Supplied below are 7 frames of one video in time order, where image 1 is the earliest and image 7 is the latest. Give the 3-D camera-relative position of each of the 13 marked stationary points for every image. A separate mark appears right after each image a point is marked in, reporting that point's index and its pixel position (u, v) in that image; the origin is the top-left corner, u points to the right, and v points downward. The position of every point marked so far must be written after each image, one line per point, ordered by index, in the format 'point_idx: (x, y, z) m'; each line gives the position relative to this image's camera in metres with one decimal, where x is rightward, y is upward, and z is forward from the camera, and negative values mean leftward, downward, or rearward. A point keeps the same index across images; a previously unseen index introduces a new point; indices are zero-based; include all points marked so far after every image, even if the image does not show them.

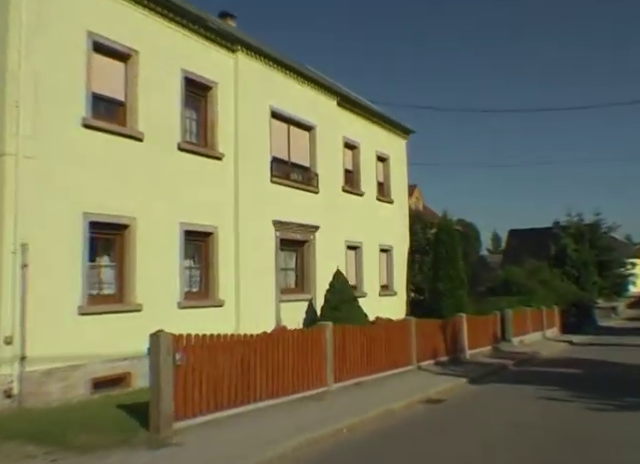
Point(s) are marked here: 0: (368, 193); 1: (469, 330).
0: (+1.8, +1.5, +19.1) m
1: (+5.0, -3.2, +16.9) m
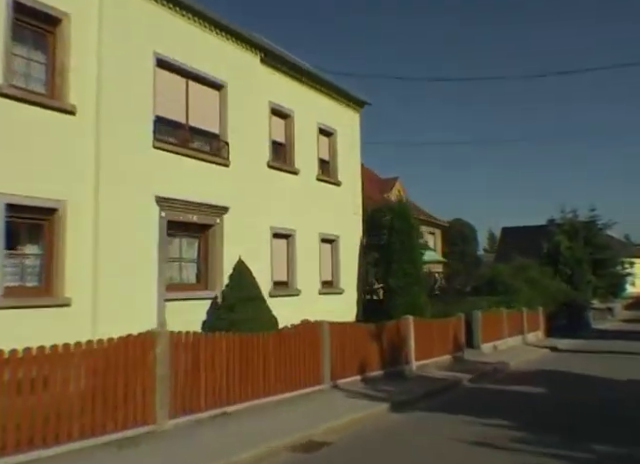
0: (-0.4, +1.9, +16.0) m
1: (+2.8, -2.8, +13.8) m
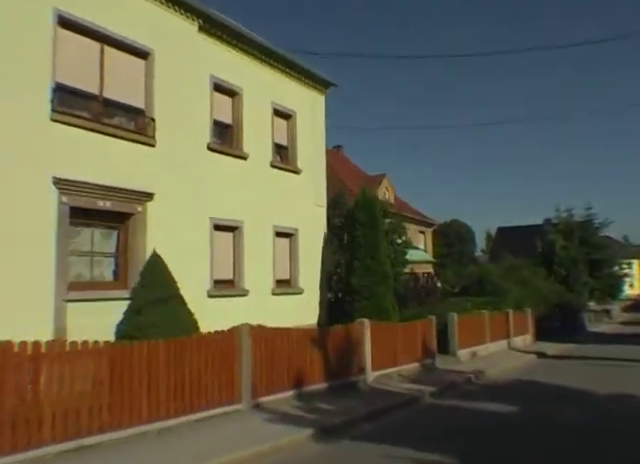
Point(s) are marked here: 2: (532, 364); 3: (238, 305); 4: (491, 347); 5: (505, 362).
0: (-1.8, +2.1, +14.3) m
1: (+1.5, -2.6, +12.1) m
2: (+7.1, -4.5, +17.2) m
3: (-2.2, -1.9, +13.4) m
4: (+6.4, -4.3, +19.3) m
5: (+6.1, -4.3, +17.0) m
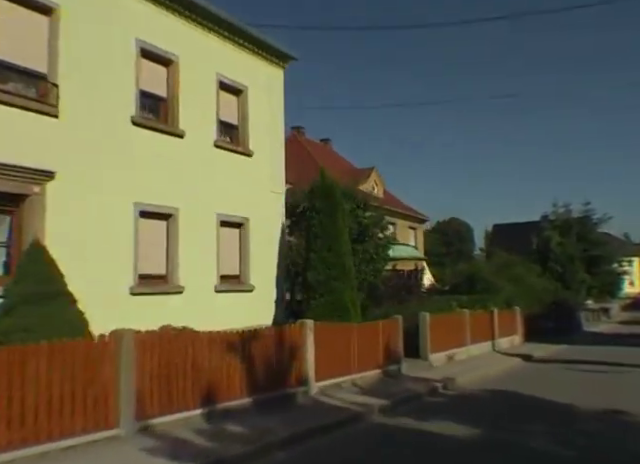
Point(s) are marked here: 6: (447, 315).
0: (-3.0, +2.4, +12.6) m
1: (+0.2, -2.3, +10.4) m
2: (+5.9, -4.2, +15.5) m
3: (-3.4, -1.6, +11.7) m
4: (+5.2, -4.0, +17.6) m
5: (+4.9, -4.0, +15.3) m
6: (+4.0, -2.6, +16.1) m
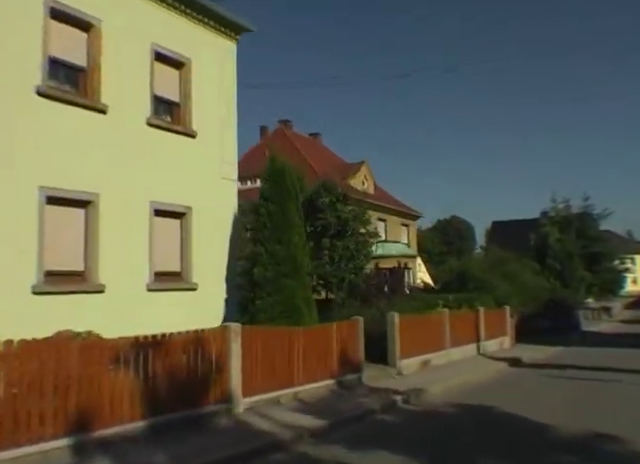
0: (-4.1, +2.6, +11.0) m
1: (-0.9, -2.1, +8.7) m
2: (+4.8, -3.9, +13.8) m
3: (-4.5, -1.4, +10.1) m
4: (+4.1, -3.8, +16.0) m
5: (+3.8, -3.8, +13.6) m
6: (+2.9, -2.4, +14.5) m
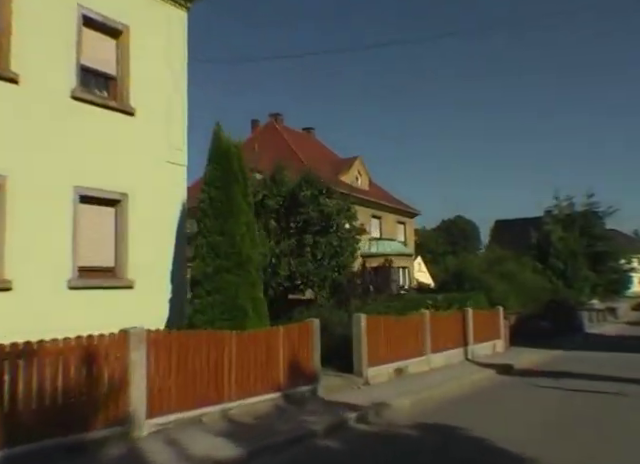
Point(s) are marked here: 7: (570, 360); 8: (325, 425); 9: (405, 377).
0: (-5.1, +2.8, +9.5) m
1: (-1.9, -1.9, +7.3) m
2: (+3.9, -3.7, +12.3) m
3: (-5.5, -1.2, +8.7) m
4: (+3.2, -3.6, +14.4) m
5: (+2.9, -3.6, +12.1) m
6: (+2.0, -2.2, +12.9) m
7: (+9.2, -4.7, +18.7) m
8: (+0.1, -2.9, +7.5) m
9: (+2.1, -3.5, +12.5) m
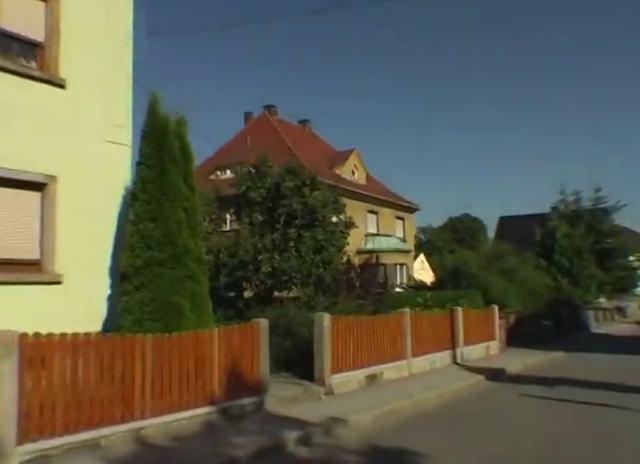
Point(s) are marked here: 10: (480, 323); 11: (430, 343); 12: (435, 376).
0: (-6.0, +3.0, +8.2) m
1: (-2.8, -1.6, +5.9) m
2: (+3.1, -3.5, +10.9) m
3: (-6.4, -1.0, +7.4) m
4: (+2.5, -3.3, +13.0) m
5: (+2.1, -3.3, +10.7) m
6: (+1.2, -1.9, +11.5) m
7: (+8.5, -4.4, +17.2) m
8: (-0.8, -2.6, +6.2) m
9: (+1.3, -3.3, +11.2) m
10: (+5.4, -3.0, +17.3) m
11: (+3.0, -3.0, +13.8) m
12: (+2.9, -3.6, +12.8) m
